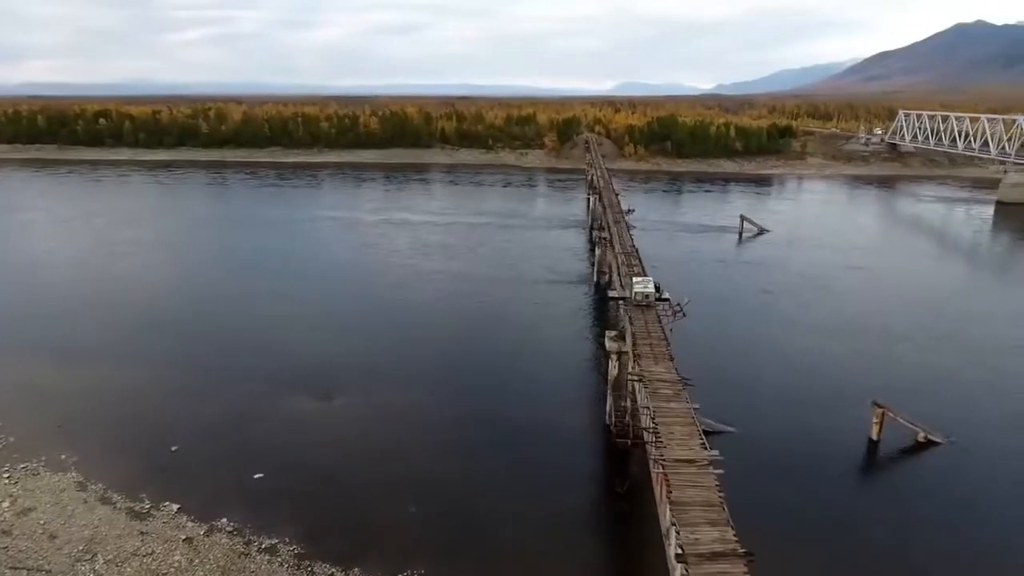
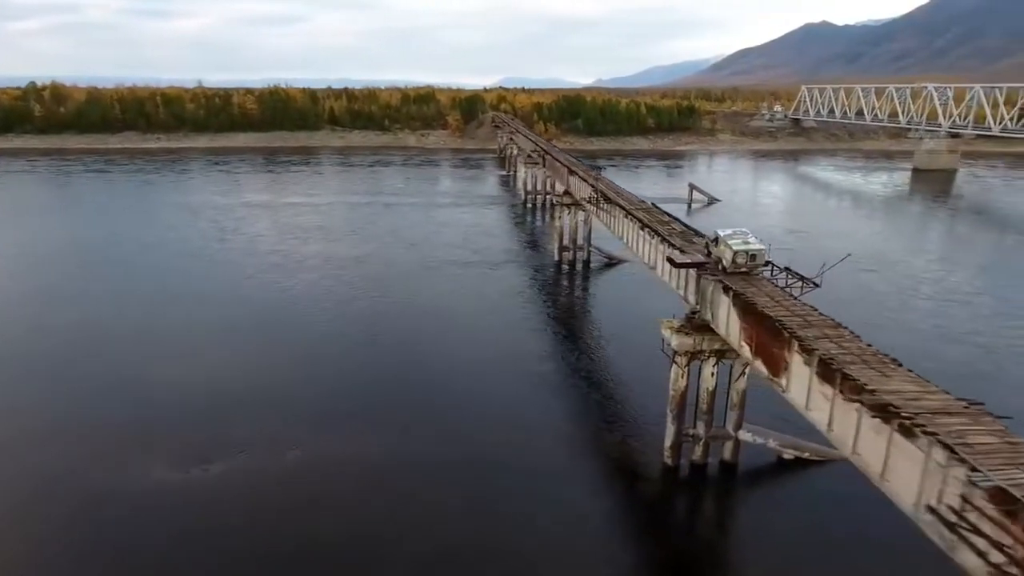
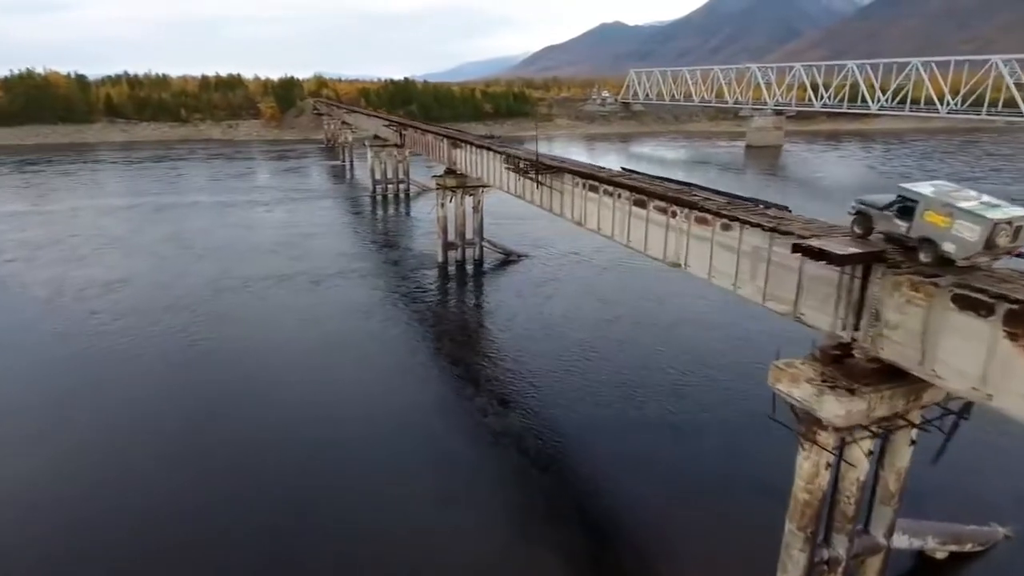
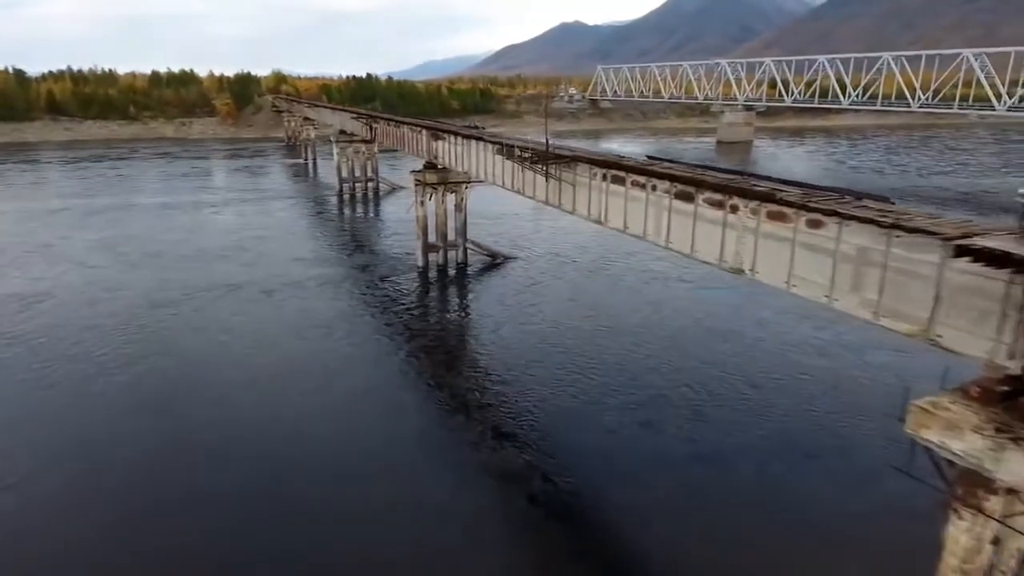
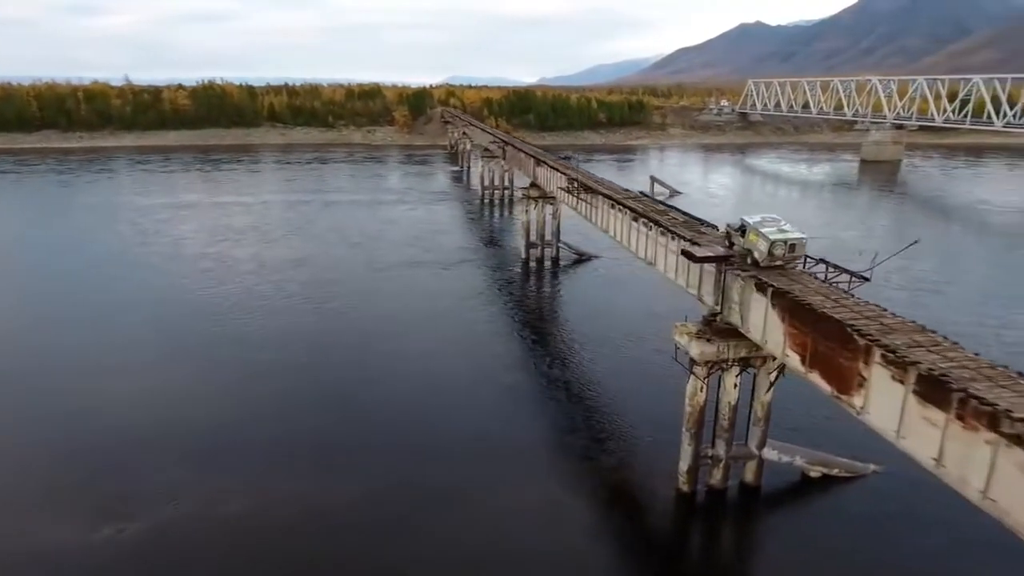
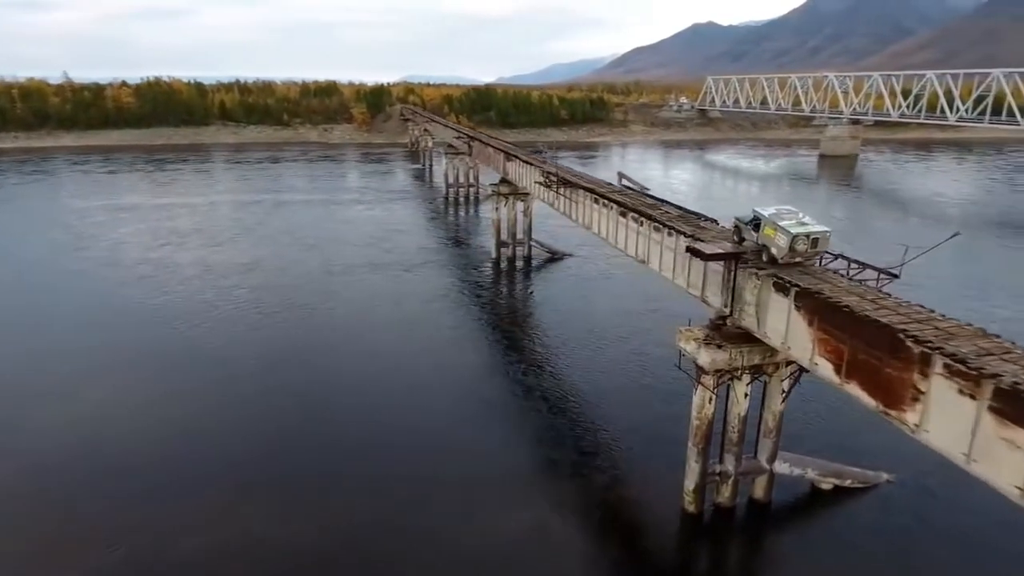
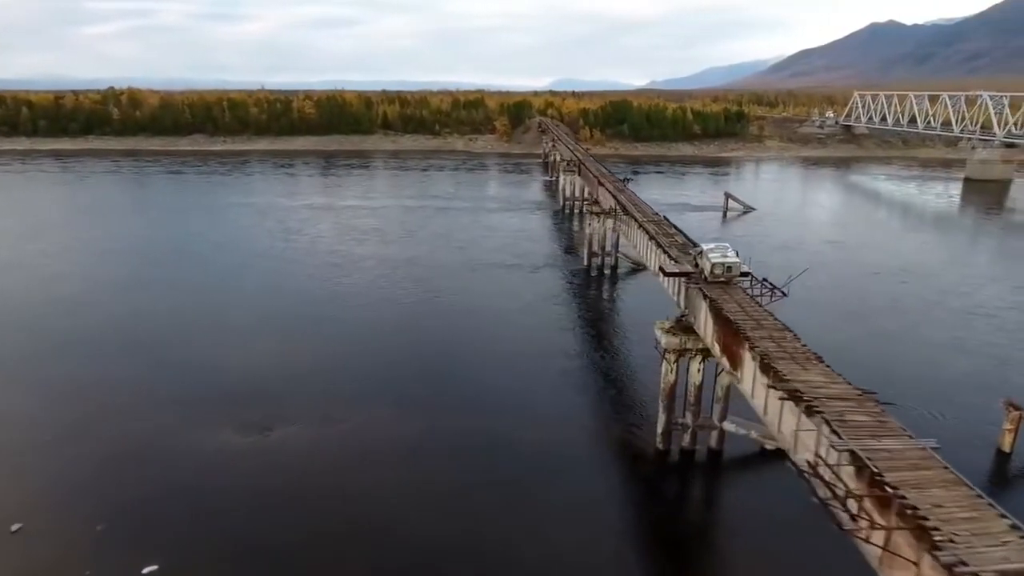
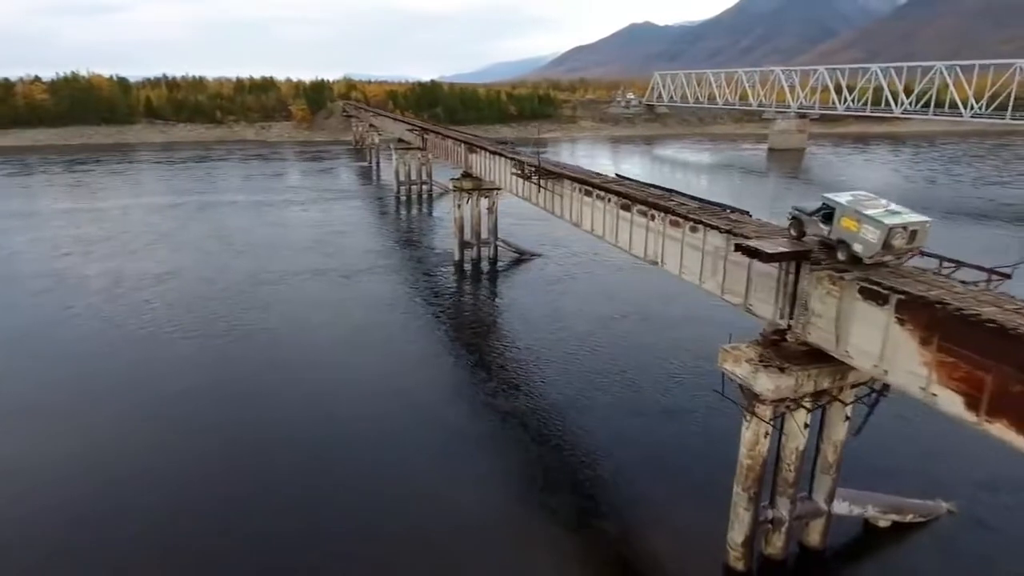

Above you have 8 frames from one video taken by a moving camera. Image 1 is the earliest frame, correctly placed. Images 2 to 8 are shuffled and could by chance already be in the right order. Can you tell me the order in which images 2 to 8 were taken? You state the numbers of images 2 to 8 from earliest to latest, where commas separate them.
7, 2, 5, 6, 8, 3, 4
